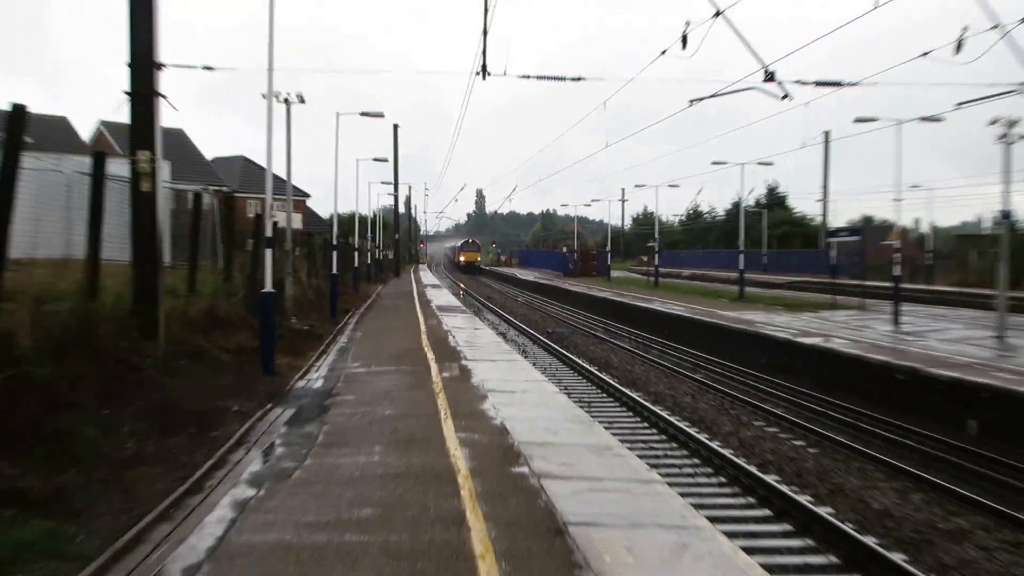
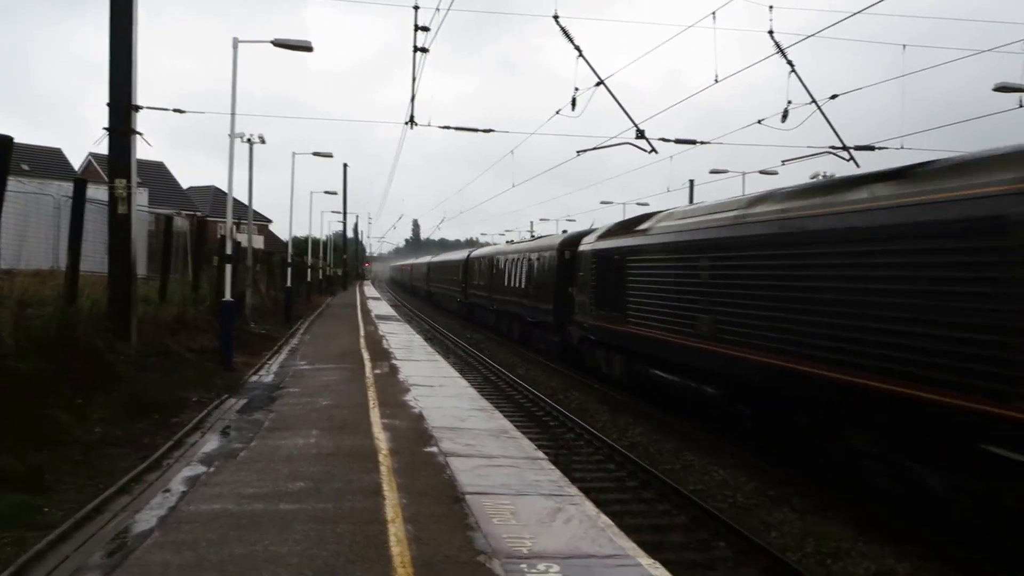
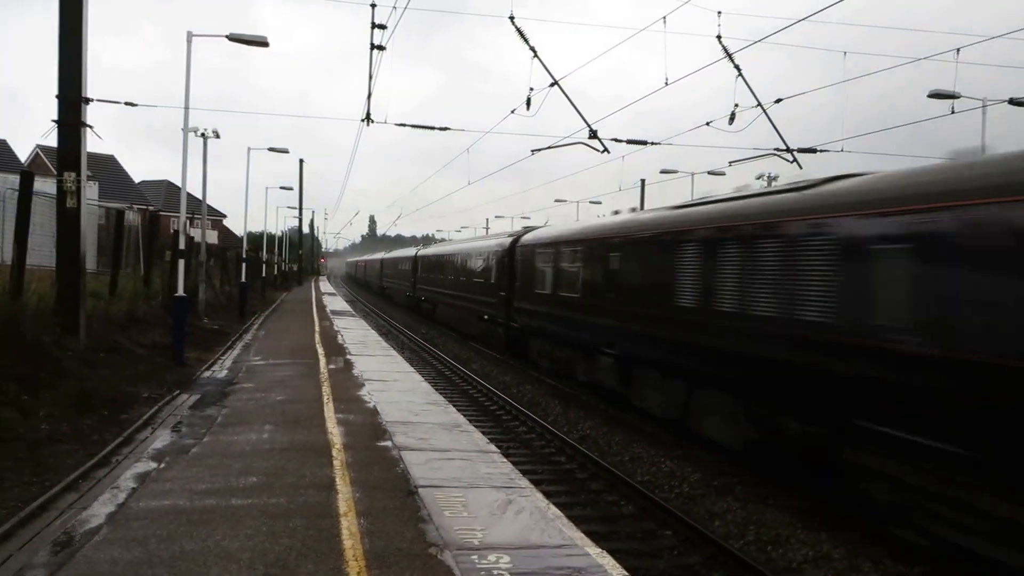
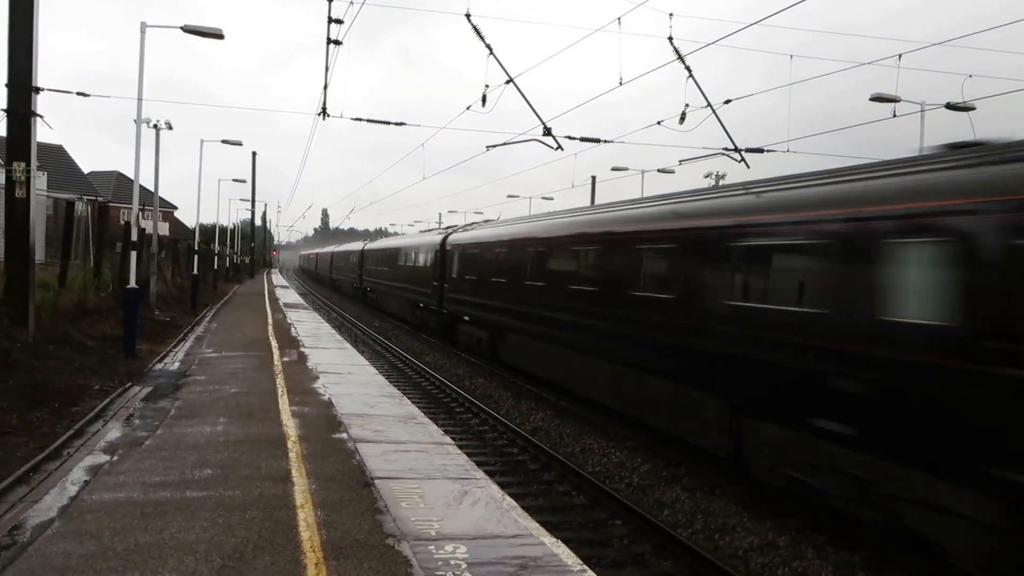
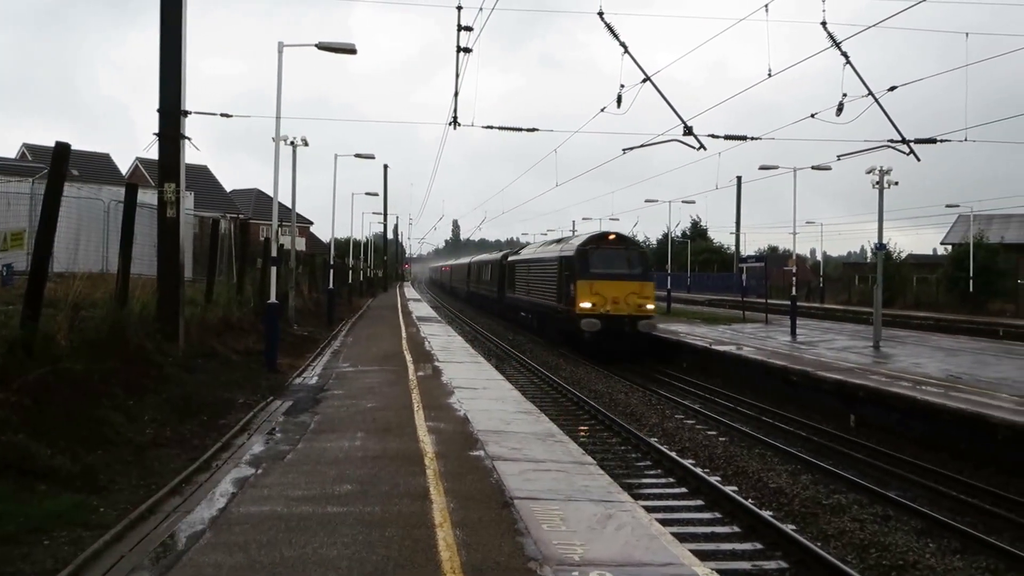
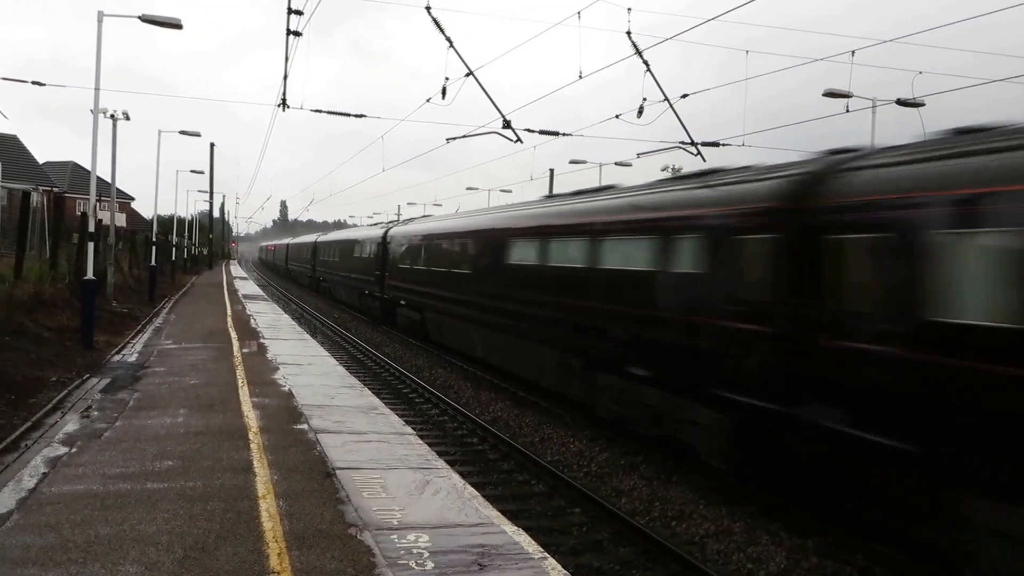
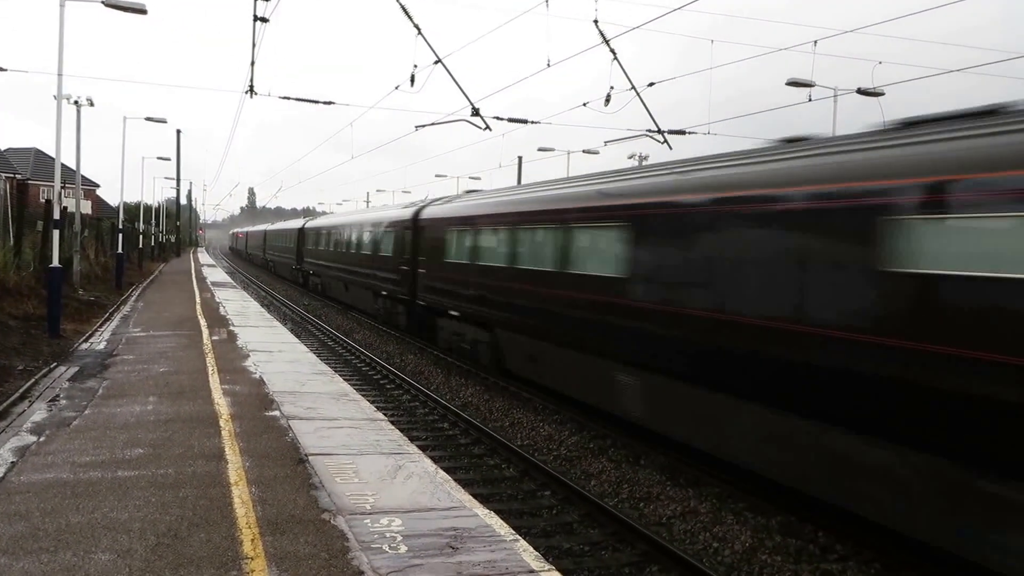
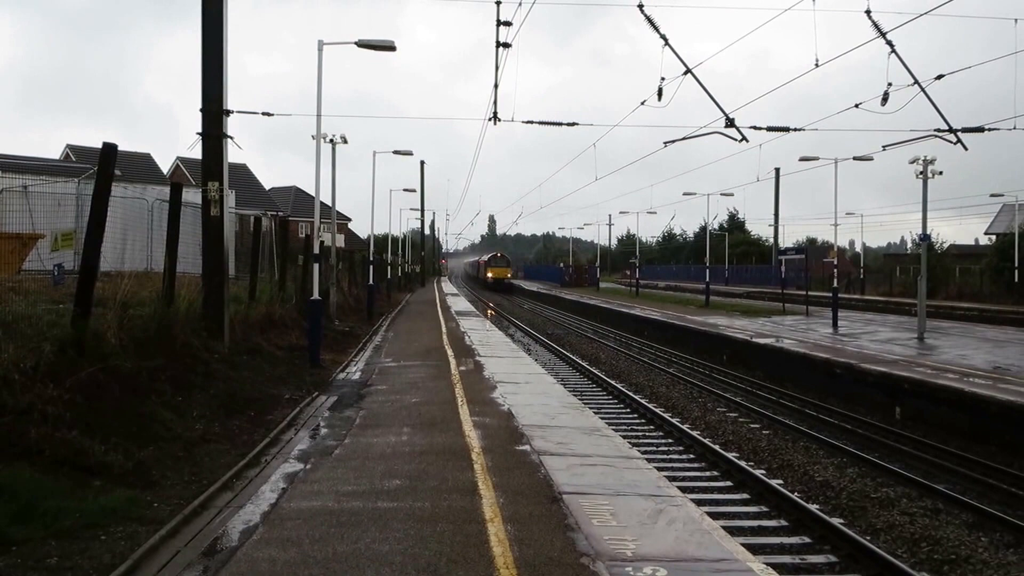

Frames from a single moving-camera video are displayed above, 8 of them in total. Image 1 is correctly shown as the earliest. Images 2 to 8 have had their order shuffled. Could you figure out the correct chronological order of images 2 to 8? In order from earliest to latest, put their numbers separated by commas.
8, 5, 2, 3, 4, 6, 7
